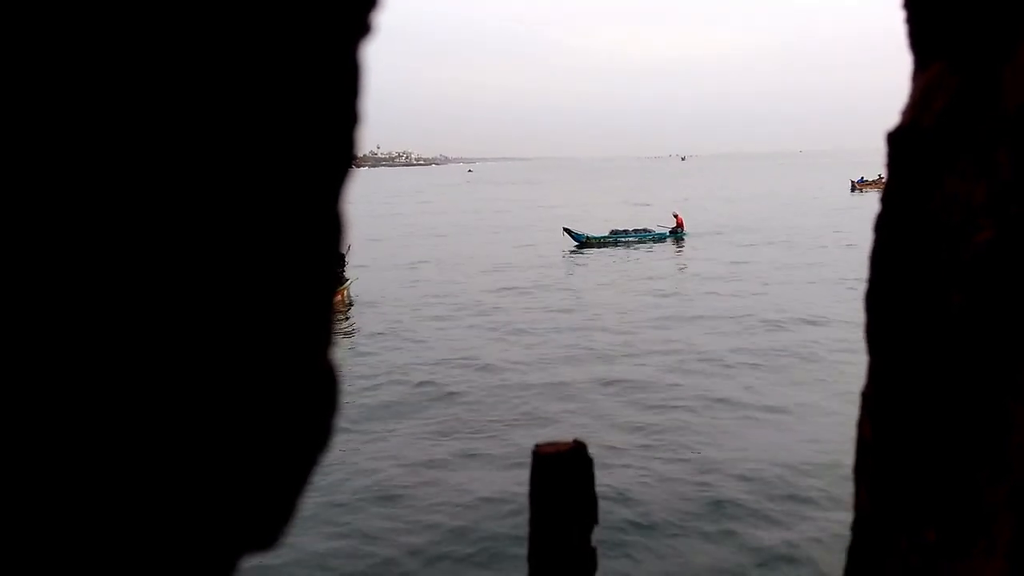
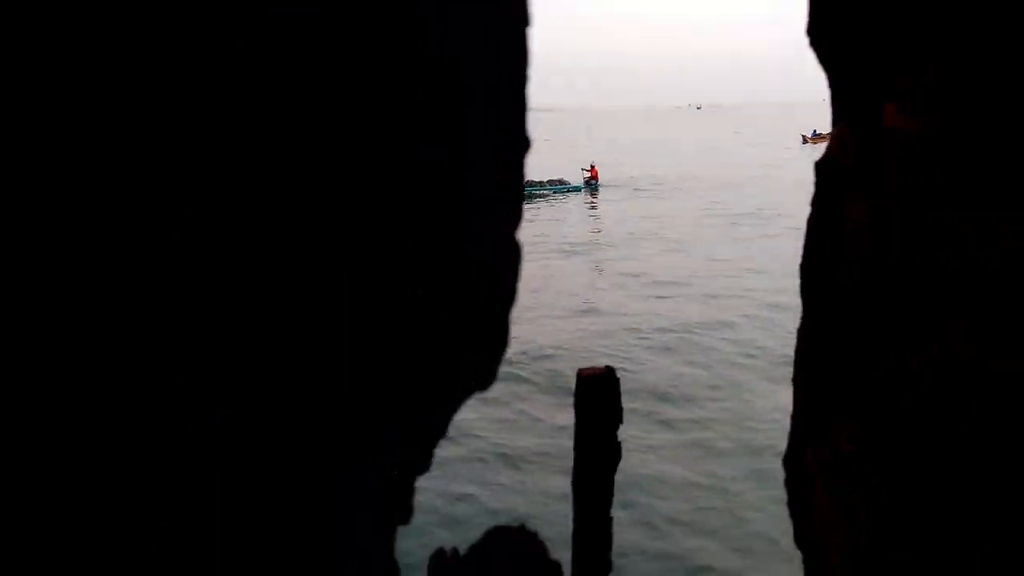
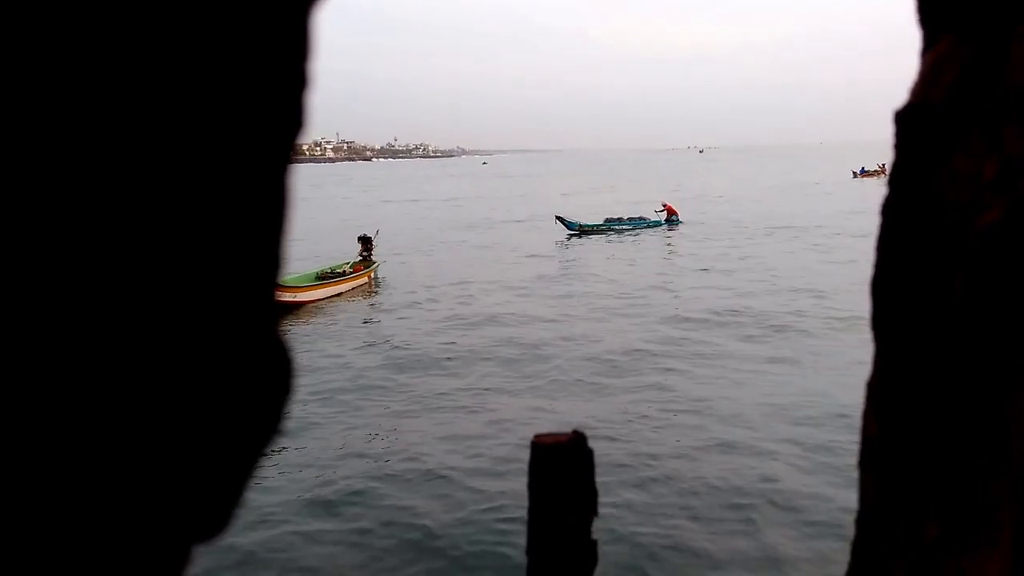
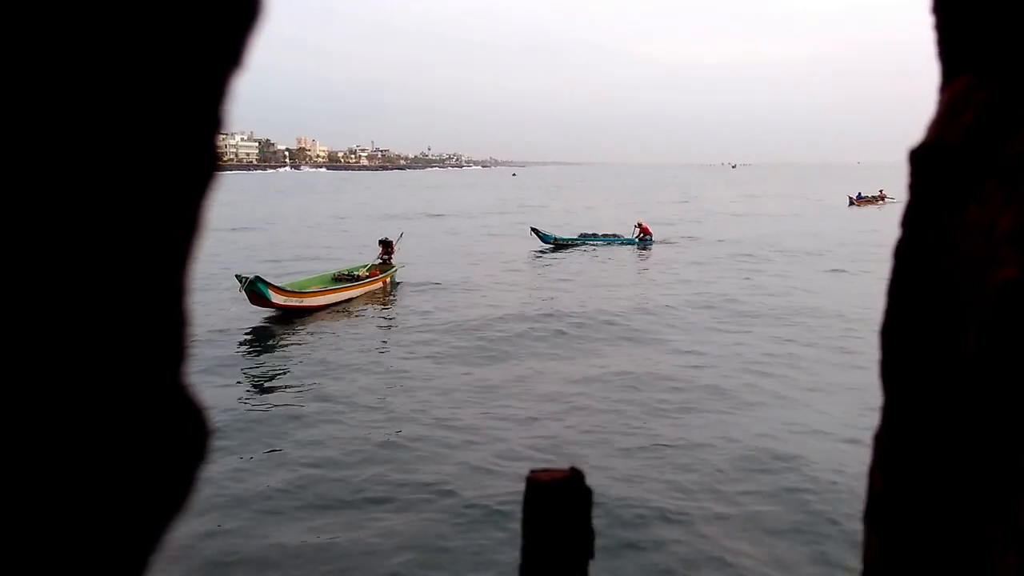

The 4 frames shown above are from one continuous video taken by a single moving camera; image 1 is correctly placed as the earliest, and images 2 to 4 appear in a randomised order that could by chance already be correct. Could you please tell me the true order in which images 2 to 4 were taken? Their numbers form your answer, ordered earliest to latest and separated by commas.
3, 4, 2
